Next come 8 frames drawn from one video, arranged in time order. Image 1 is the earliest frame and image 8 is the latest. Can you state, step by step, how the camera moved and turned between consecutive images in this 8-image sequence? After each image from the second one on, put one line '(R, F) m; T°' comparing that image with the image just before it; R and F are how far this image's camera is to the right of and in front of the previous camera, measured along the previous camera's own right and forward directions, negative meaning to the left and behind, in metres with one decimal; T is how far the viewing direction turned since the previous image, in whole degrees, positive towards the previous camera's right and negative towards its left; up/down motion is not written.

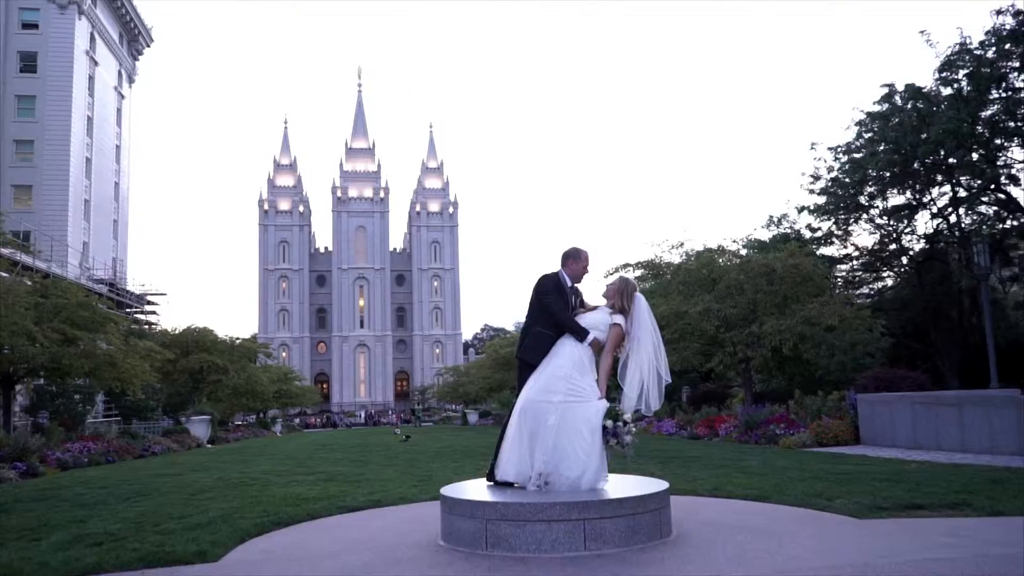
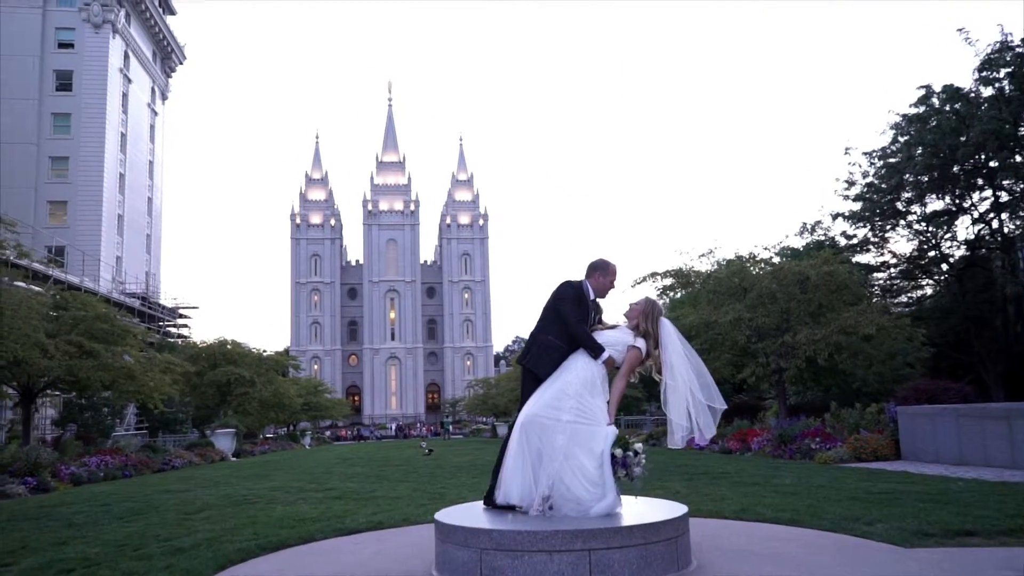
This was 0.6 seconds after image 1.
(+0.2, +0.6) m; -2°
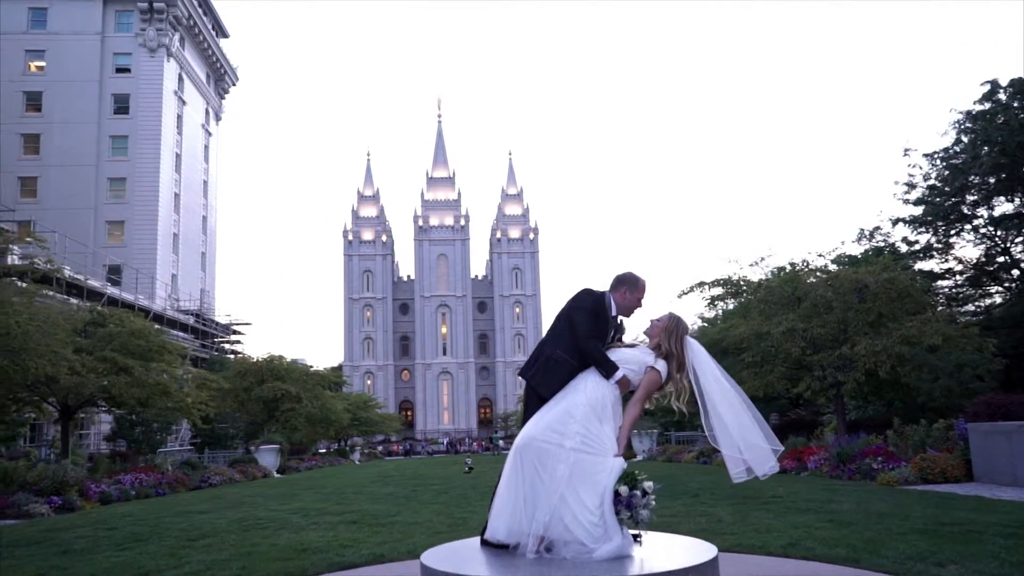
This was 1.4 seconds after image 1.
(+0.4, +0.9) m; -4°
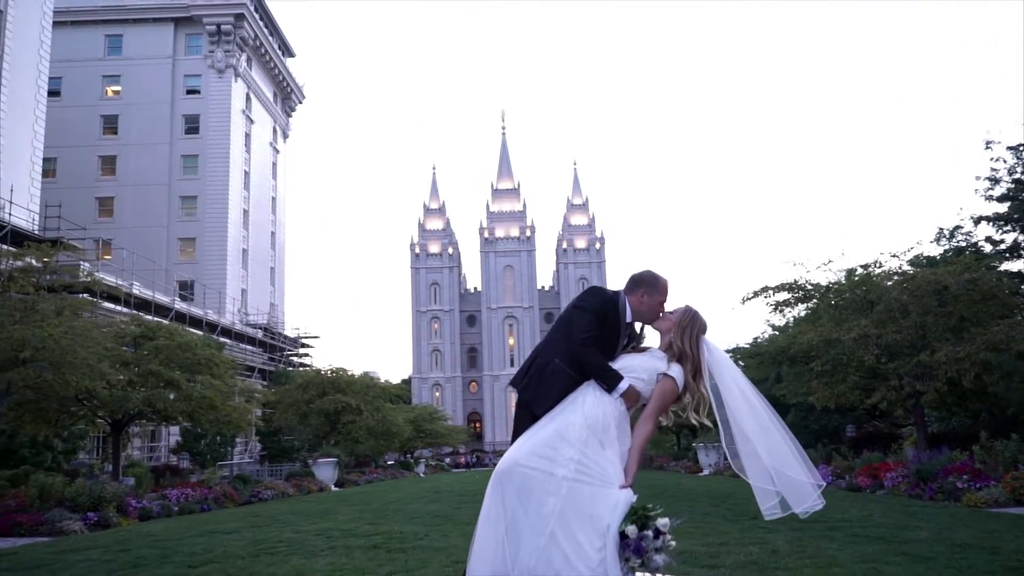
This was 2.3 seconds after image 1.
(+0.5, +0.9) m; -5°
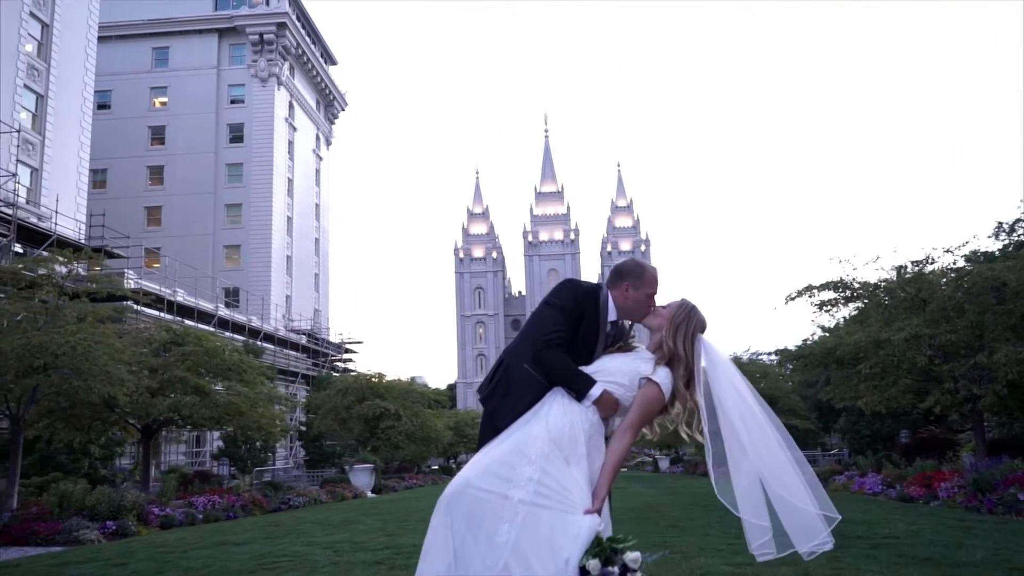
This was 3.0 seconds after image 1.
(+0.4, +0.7) m; -3°
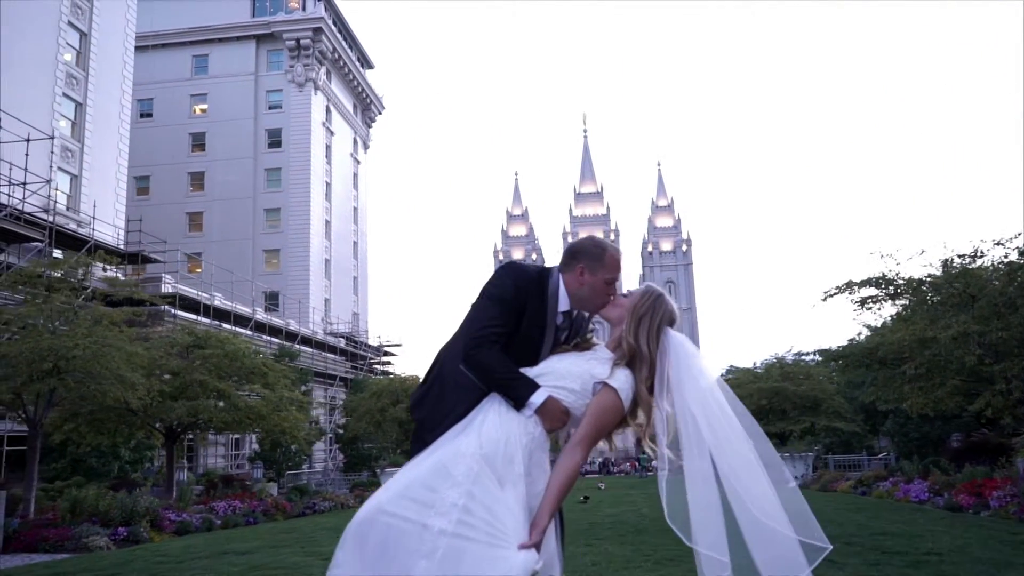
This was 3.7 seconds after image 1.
(+0.5, +0.7) m; -3°
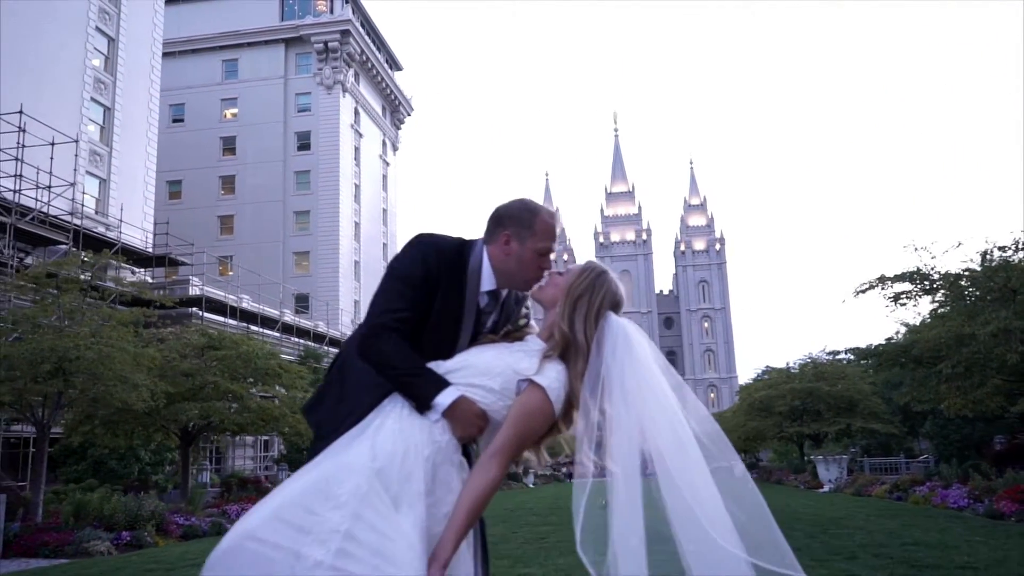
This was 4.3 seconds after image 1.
(+0.4, +0.6) m; -2°
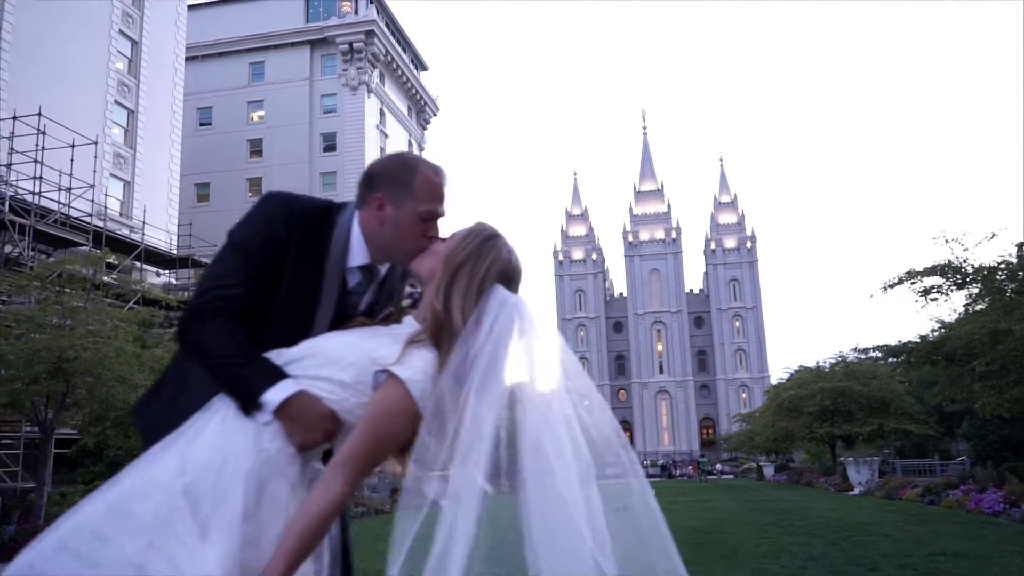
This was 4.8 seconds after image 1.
(+0.4, +0.6) m; -2°
